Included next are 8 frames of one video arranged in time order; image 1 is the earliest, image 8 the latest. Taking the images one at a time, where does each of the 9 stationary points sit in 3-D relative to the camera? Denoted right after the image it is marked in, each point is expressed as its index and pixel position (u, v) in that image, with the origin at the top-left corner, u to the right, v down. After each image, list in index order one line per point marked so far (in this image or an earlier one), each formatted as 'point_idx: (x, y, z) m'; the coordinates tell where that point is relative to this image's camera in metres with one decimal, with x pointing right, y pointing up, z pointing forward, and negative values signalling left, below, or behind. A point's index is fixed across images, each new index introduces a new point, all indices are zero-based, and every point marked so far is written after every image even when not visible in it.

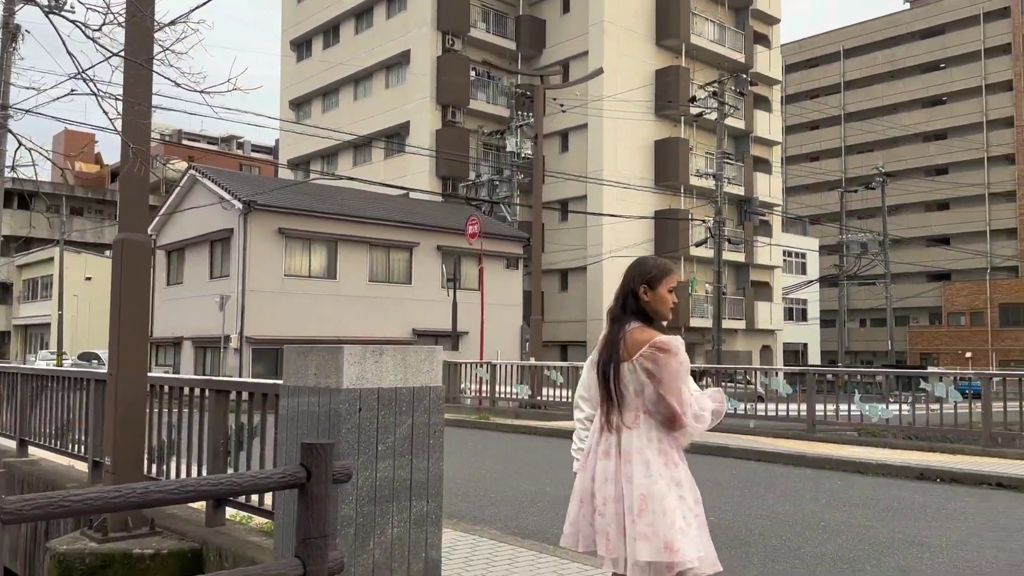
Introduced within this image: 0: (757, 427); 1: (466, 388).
0: (+4.2, -2.2, +13.2) m
1: (-1.0, -2.2, +18.4) m
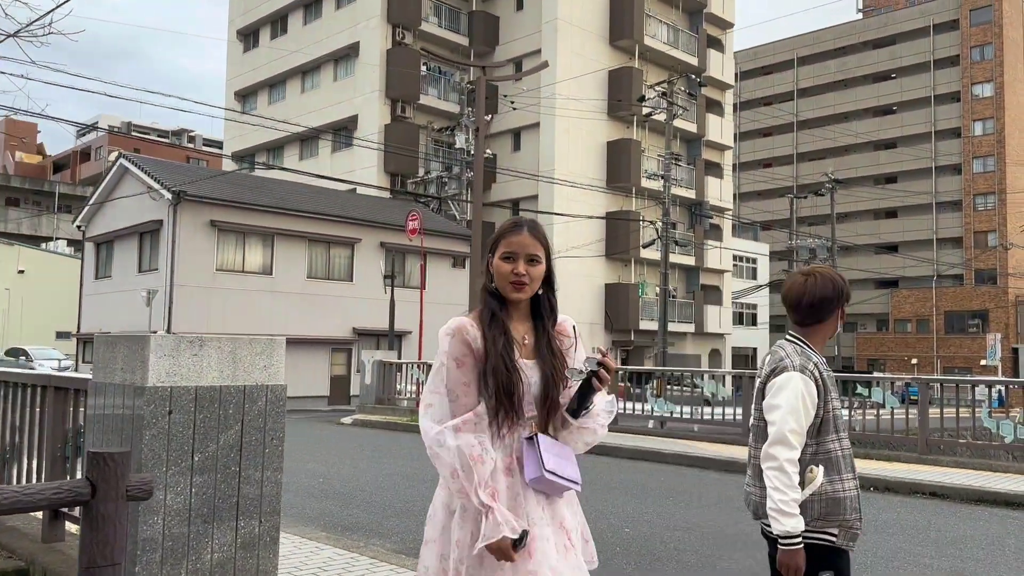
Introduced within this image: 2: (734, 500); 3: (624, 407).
0: (+3.1, -2.3, +12.8) m
1: (-2.4, -2.2, +17.7) m
2: (+2.1, -2.0, +8.0) m
3: (+1.9, -2.0, +14.0) m
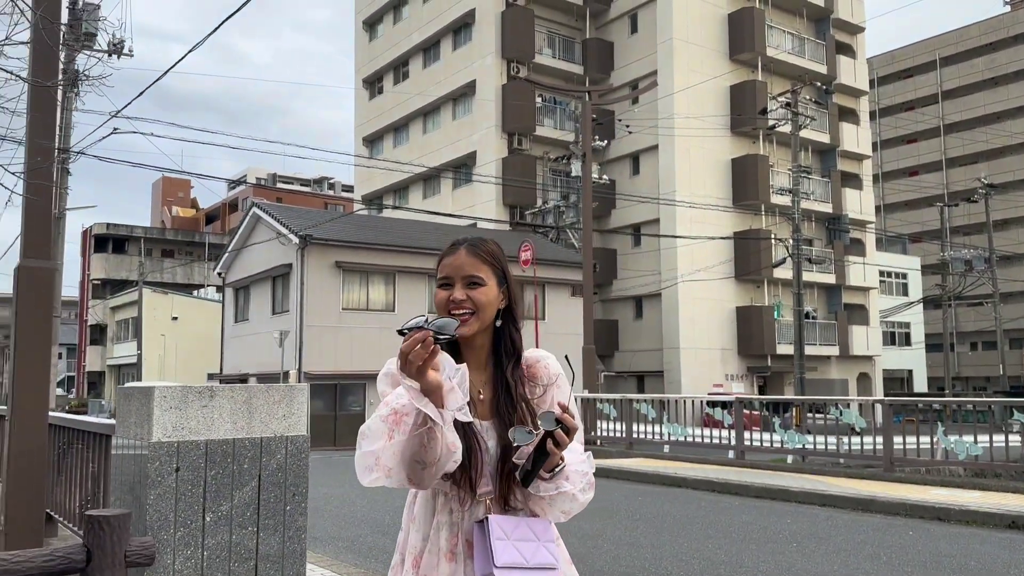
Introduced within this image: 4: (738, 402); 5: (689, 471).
0: (+4.8, -2.5, +11.7) m
1: (+0.2, -2.9, +17.4) m
2: (+3.0, -2.2, +7.1) m
3: (+3.8, -2.4, +13.0) m
4: (+3.6, -1.8, +13.1) m
5: (+3.0, -2.7, +11.9) m
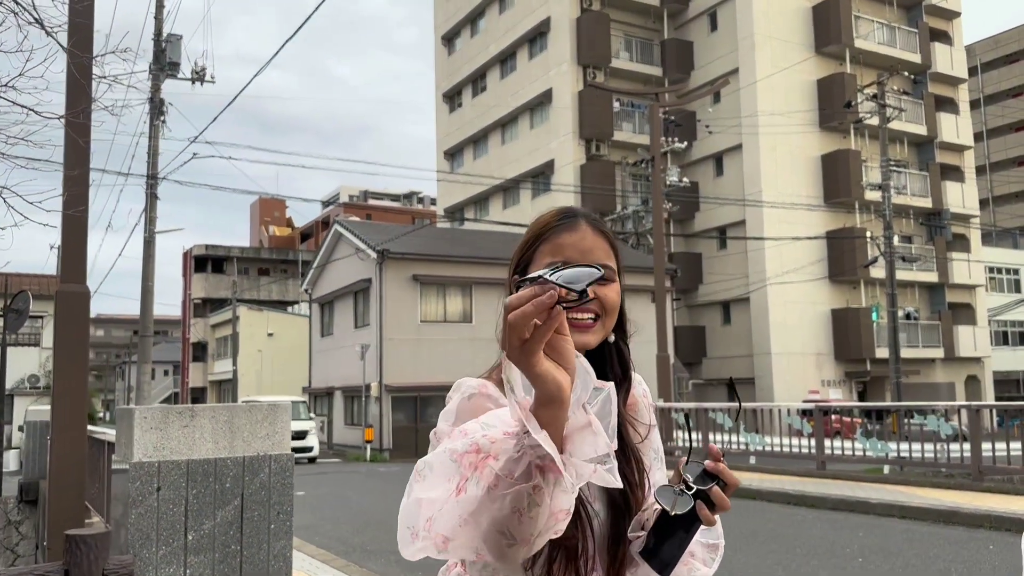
0: (+5.7, -2.5, +10.9) m
1: (+1.8, -3.0, +17.1) m
2: (+3.4, -2.2, +6.5) m
3: (+4.9, -2.4, +12.3) m
4: (+4.7, -1.8, +12.5) m
5: (+3.9, -2.7, +11.3) m
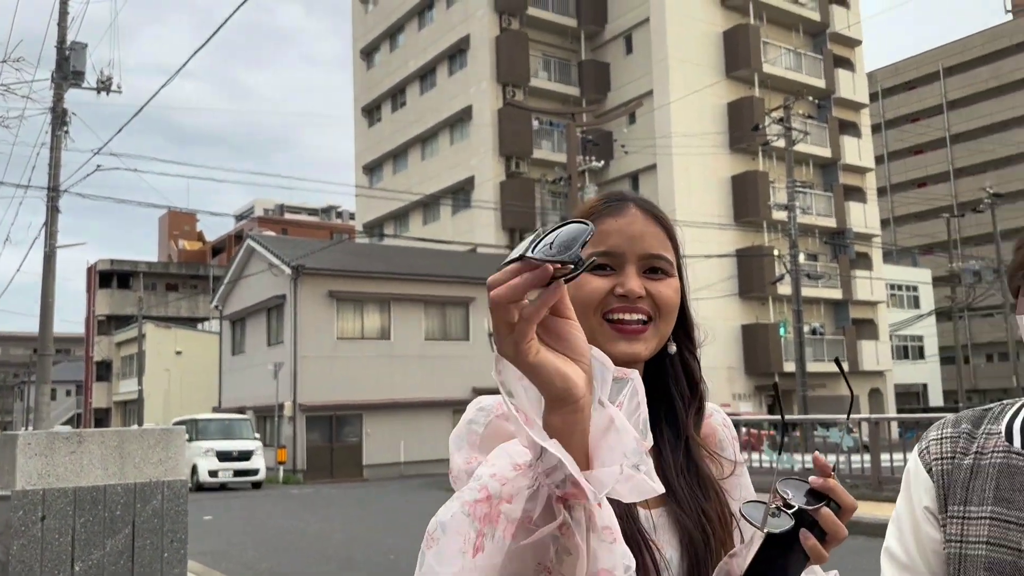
0: (+4.5, -2.7, +11.3) m
1: (+0.1, -3.4, +17.1) m
2: (+2.7, -2.3, +6.7) m
3: (+3.6, -2.7, +12.6) m
4: (+3.4, -2.1, +12.8) m
5: (+2.8, -3.0, +11.6) m
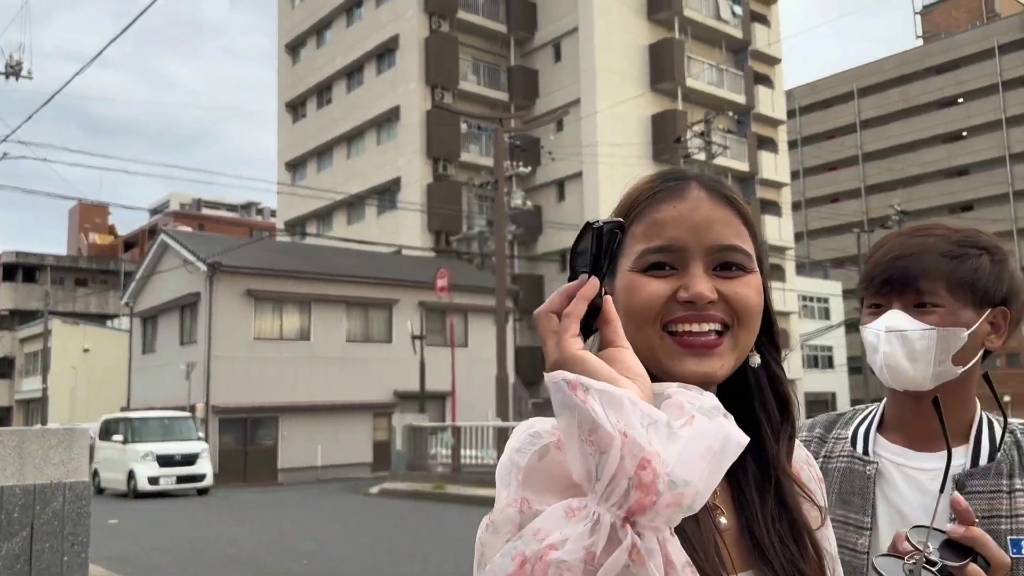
0: (+3.4, -2.9, +11.7) m
1: (-1.6, -3.4, +17.0) m
2: (+2.0, -2.4, +6.9) m
3: (+2.4, -2.8, +12.9) m
4: (+2.1, -2.2, +13.0) m
5: (+1.6, -3.1, +11.8) m
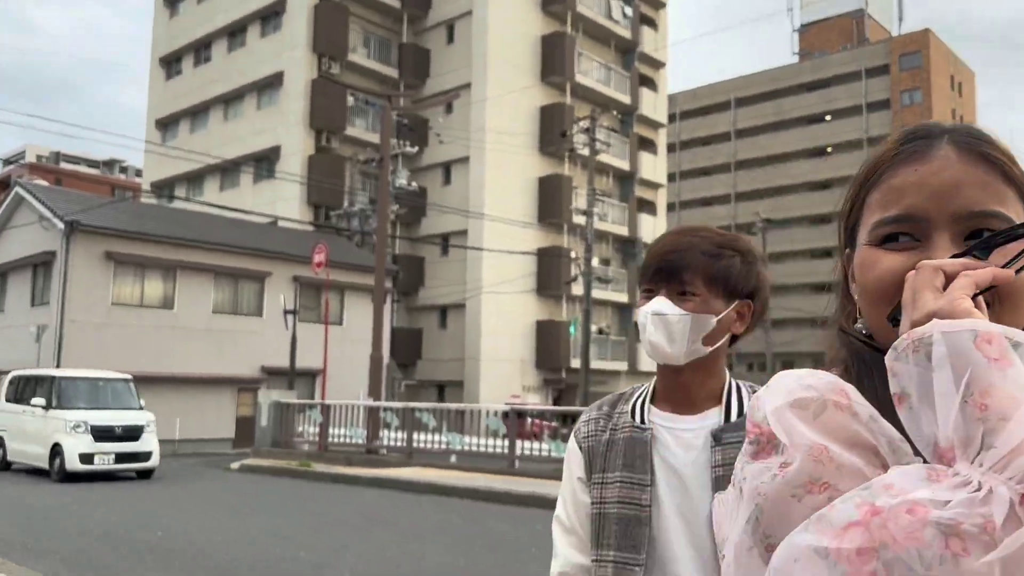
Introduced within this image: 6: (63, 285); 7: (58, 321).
0: (+1.5, -2.8, +12.1) m
1: (-4.3, -2.9, +16.7) m
2: (+0.8, -2.3, +7.2) m
3: (+0.3, -2.6, +13.2) m
4: (+0.1, -2.0, +13.3) m
5: (-0.3, -2.9, +12.0) m
6: (-10.6, +0.1, +19.5) m
7: (-10.7, -0.8, +19.4) m
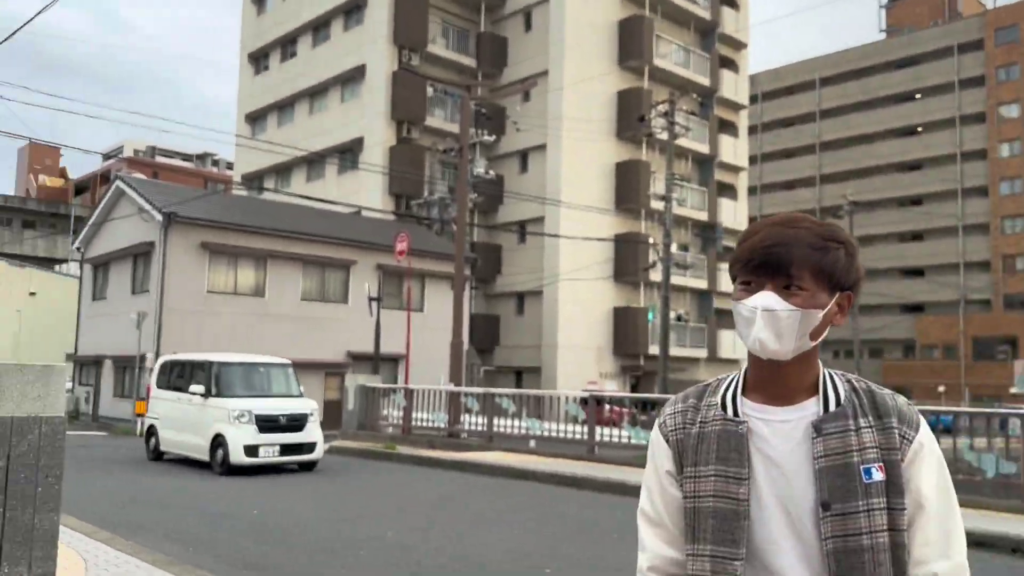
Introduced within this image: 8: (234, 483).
0: (+2.6, -2.6, +12.2) m
1: (-2.6, -2.7, +17.3) m
2: (+1.5, -2.2, +7.4) m
3: (+1.6, -2.4, +13.4) m
4: (+1.3, -1.8, +13.4) m
5: (+0.8, -2.7, +12.2) m
6: (-8.7, +0.4, +20.6) m
7: (-8.8, -0.5, +20.6) m
8: (-3.8, -2.6, +11.2) m
